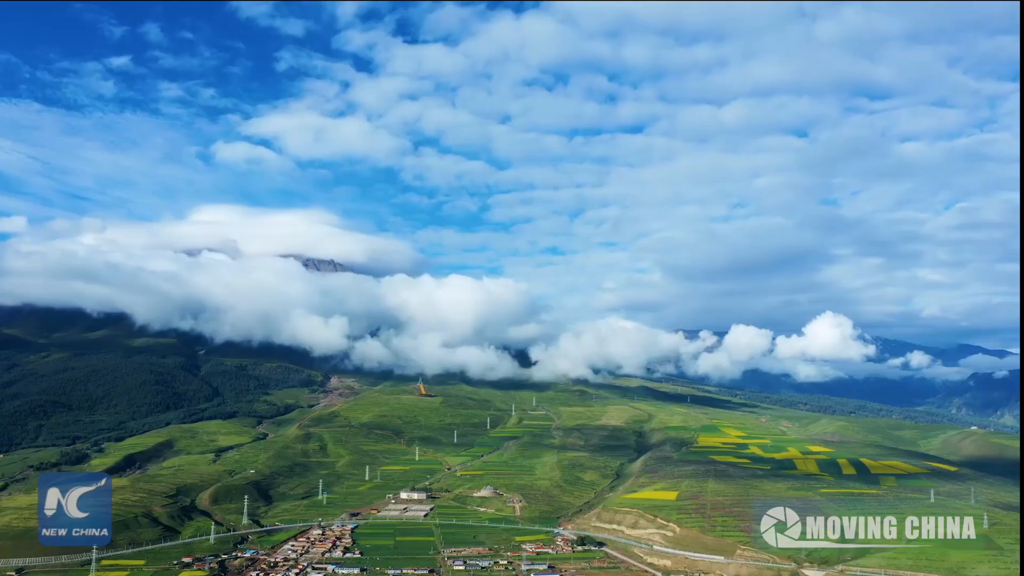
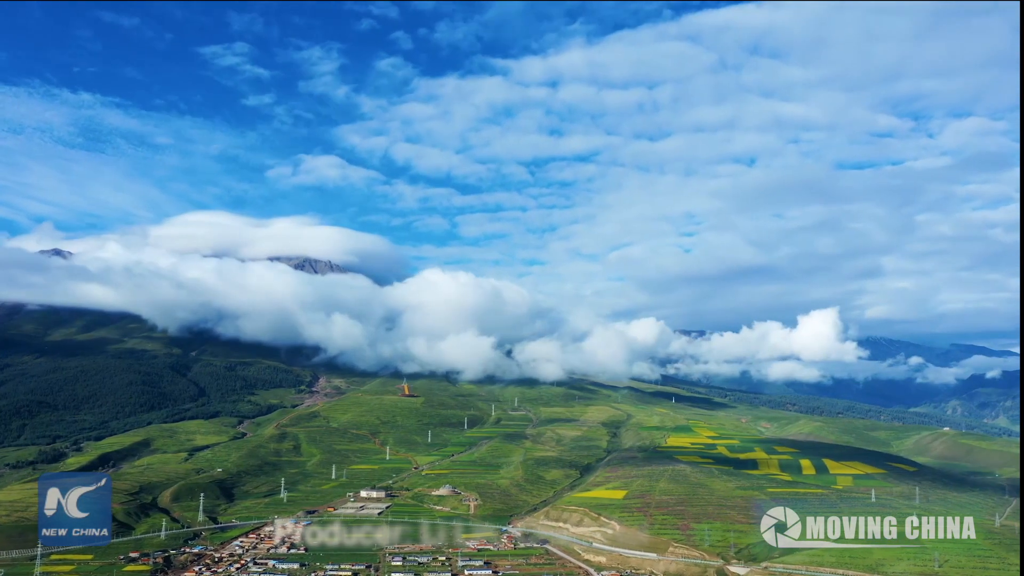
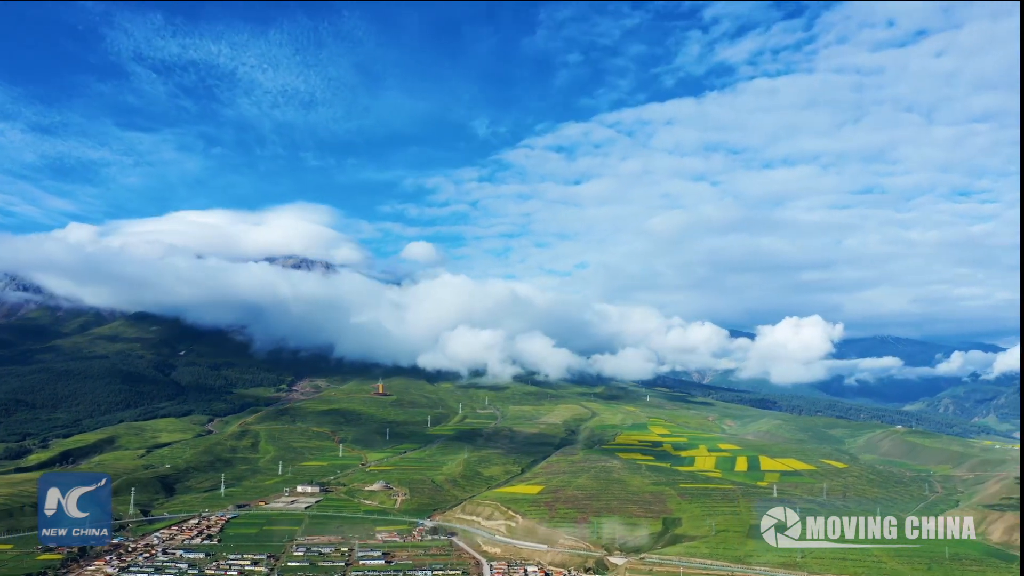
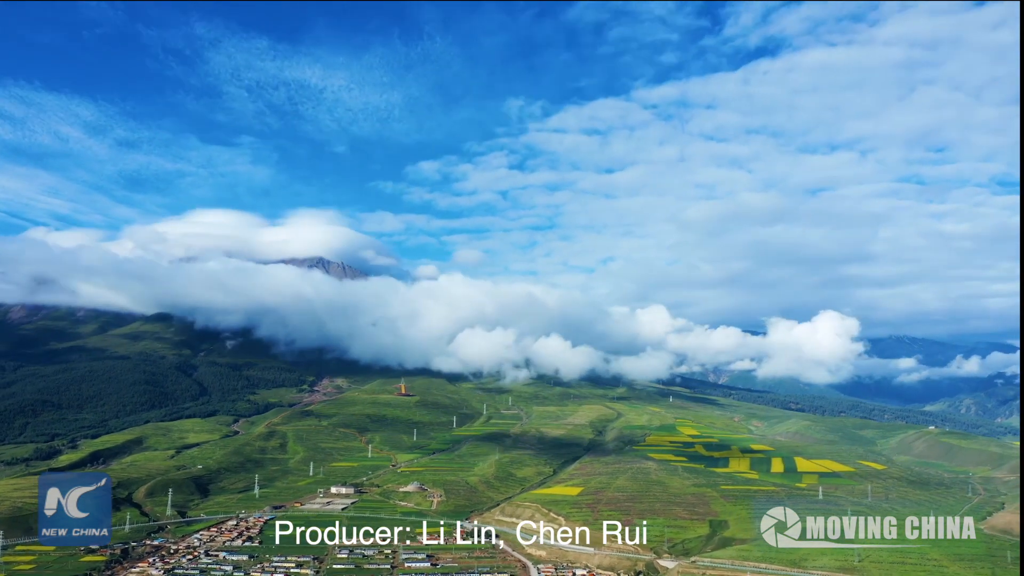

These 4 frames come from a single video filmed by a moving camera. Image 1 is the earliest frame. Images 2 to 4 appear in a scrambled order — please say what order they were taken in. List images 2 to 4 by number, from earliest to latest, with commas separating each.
2, 4, 3
